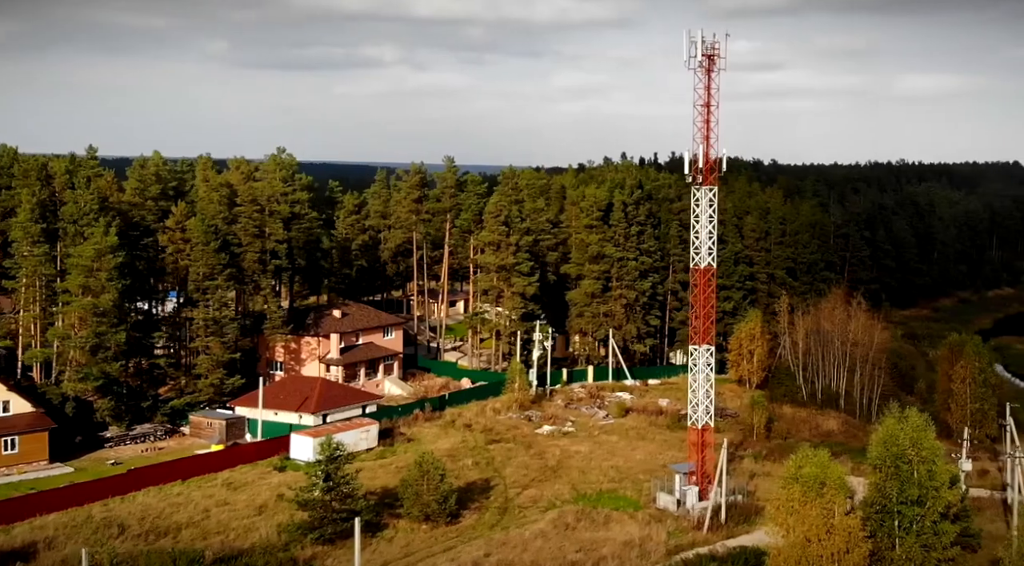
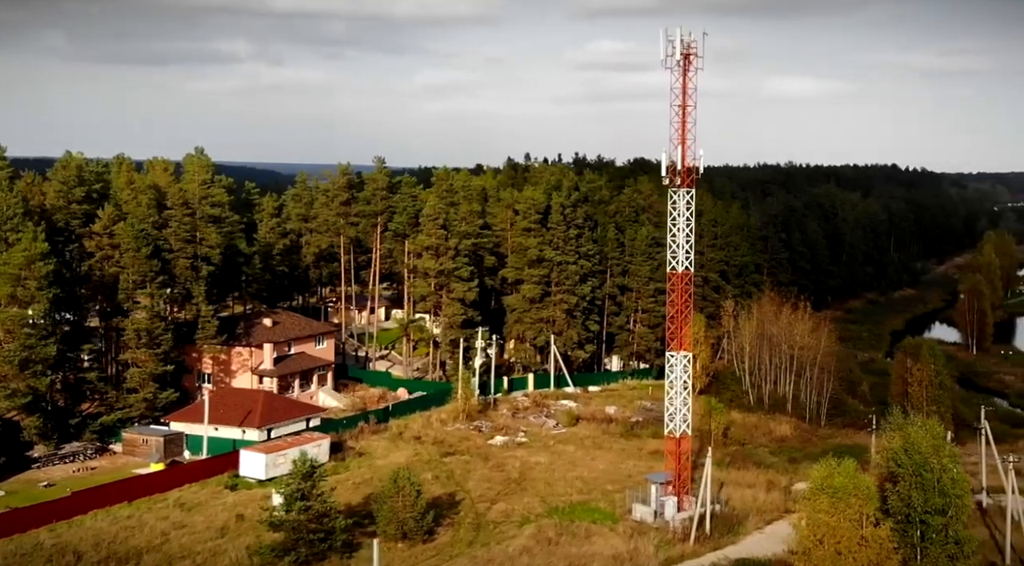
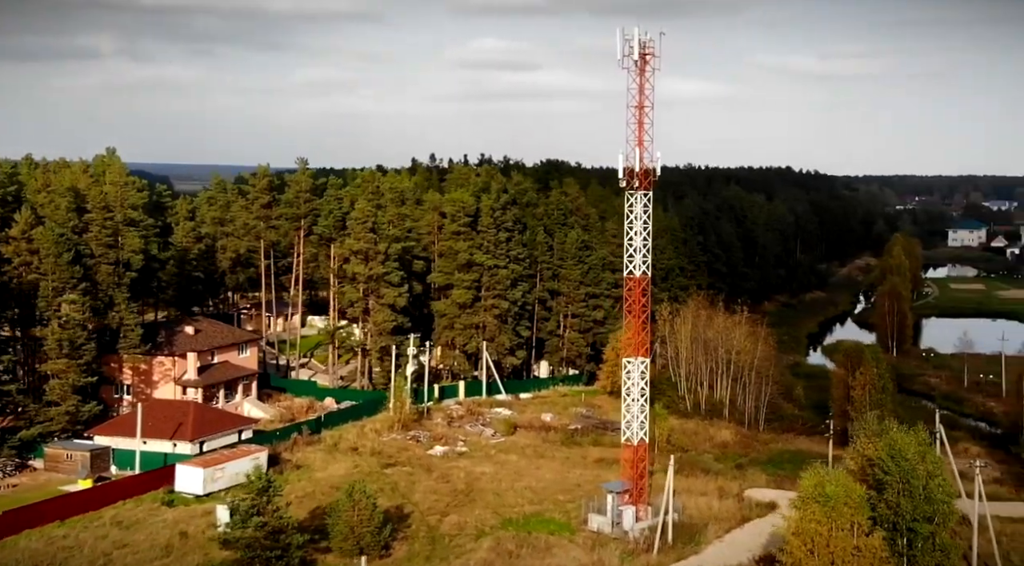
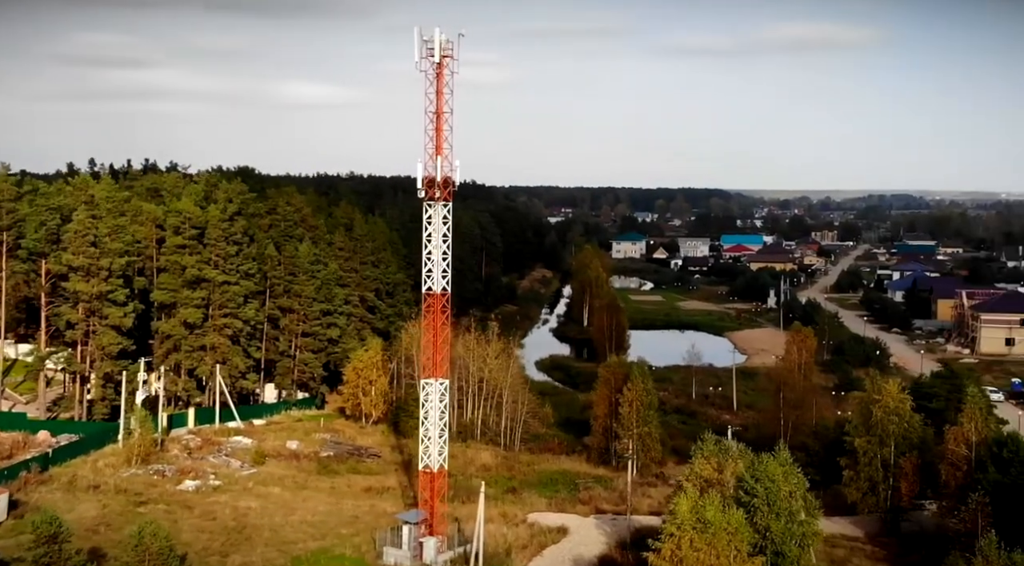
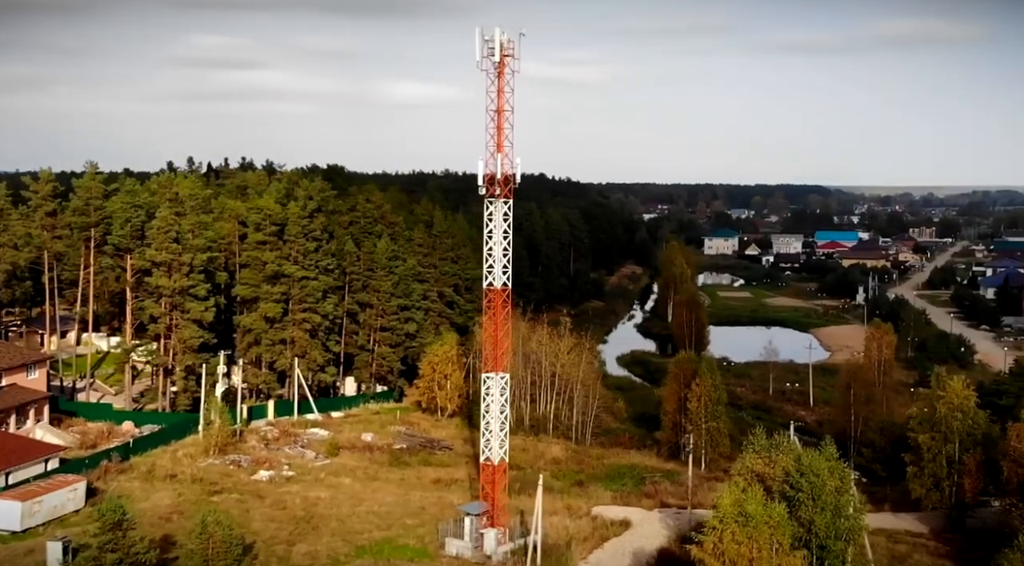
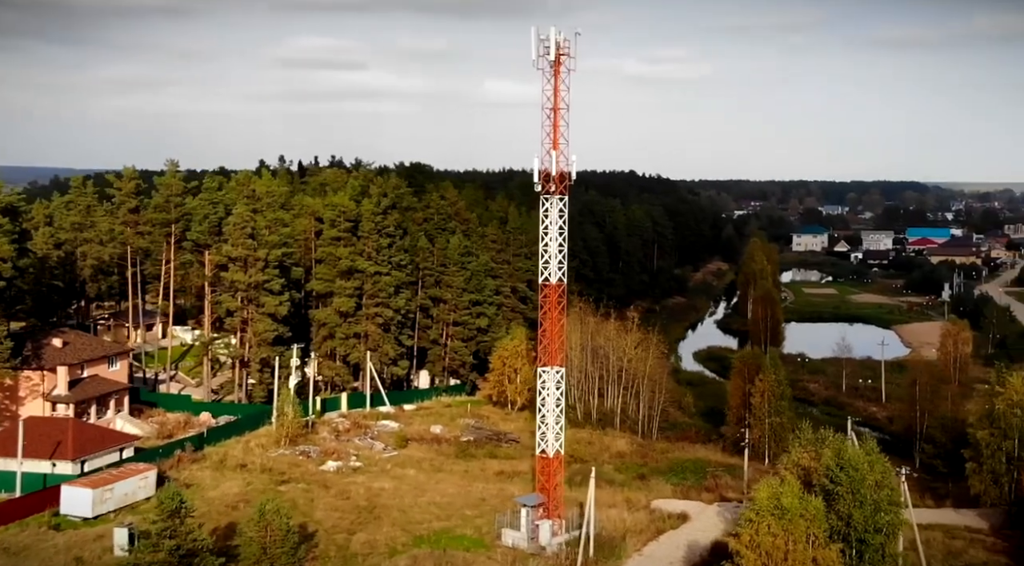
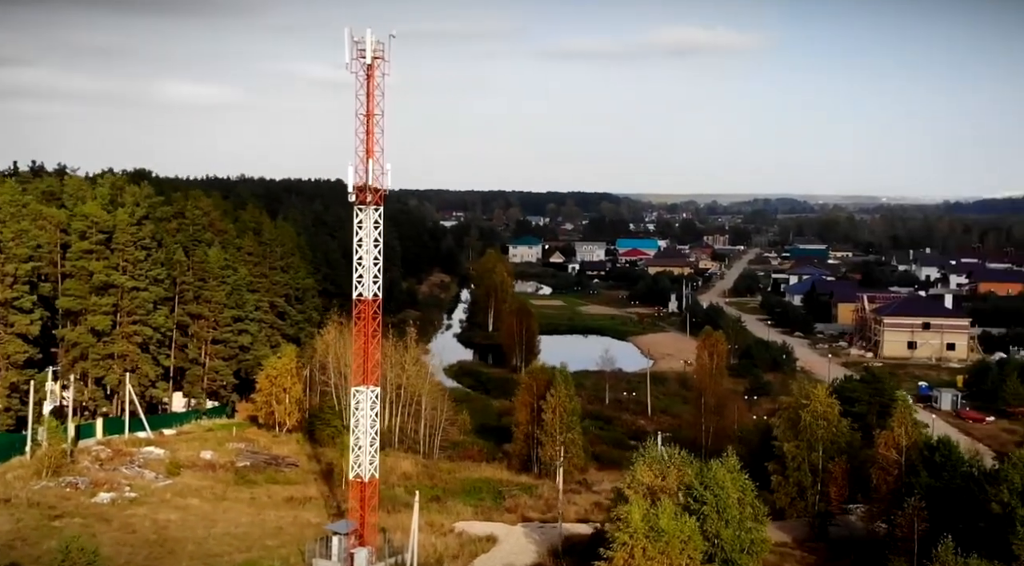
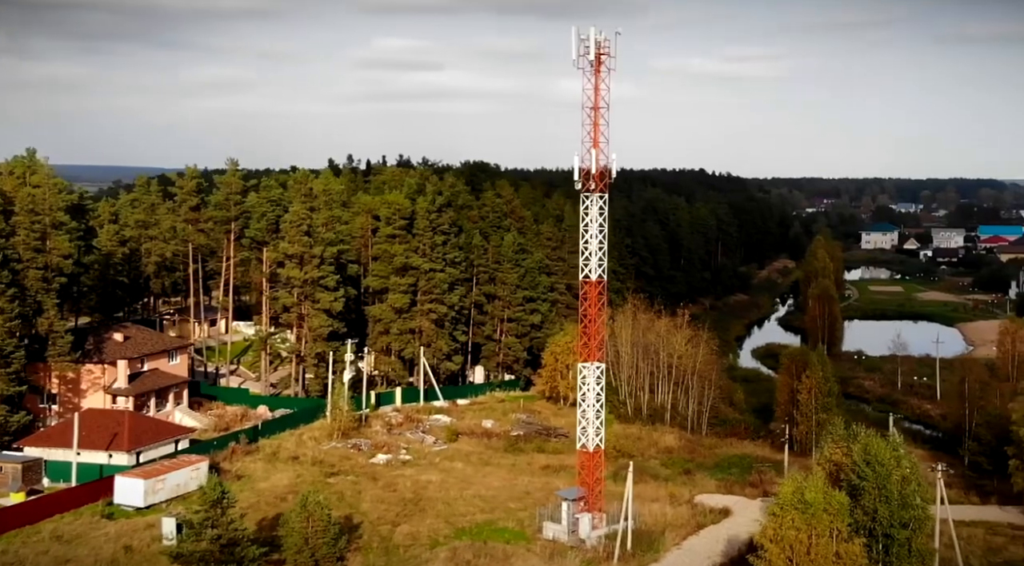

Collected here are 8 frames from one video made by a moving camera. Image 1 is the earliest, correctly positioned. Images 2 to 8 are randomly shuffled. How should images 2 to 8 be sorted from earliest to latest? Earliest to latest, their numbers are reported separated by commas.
2, 3, 8, 6, 5, 4, 7
